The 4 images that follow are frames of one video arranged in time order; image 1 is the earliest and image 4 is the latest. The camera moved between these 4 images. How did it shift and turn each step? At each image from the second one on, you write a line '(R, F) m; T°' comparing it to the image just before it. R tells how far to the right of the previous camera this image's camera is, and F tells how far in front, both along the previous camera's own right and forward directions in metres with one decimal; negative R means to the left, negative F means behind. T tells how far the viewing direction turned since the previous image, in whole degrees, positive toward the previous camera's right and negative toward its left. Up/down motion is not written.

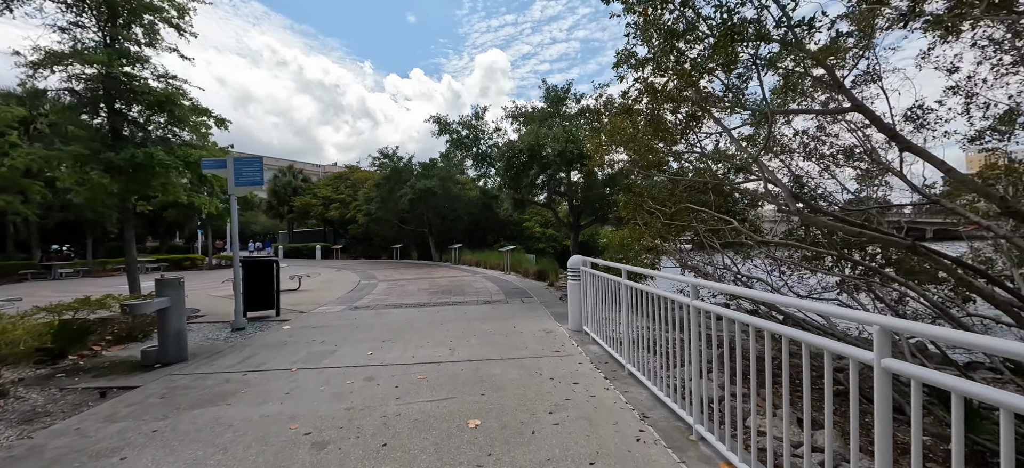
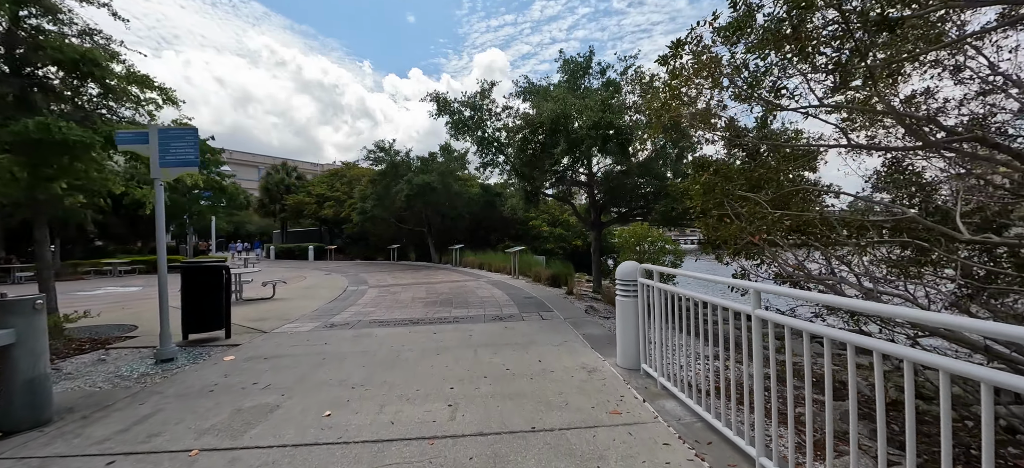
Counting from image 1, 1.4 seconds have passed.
(-0.3, +1.7) m; 0°
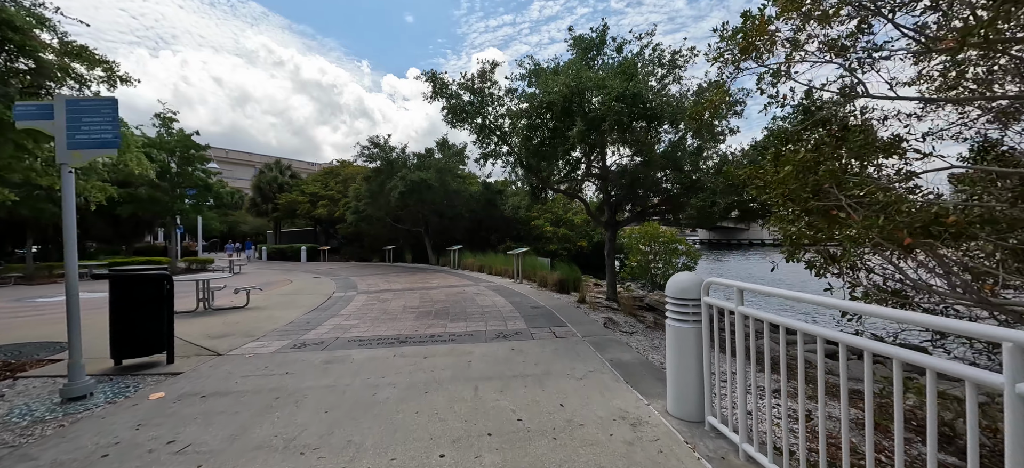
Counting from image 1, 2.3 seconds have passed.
(-0.1, +1.1) m; 0°
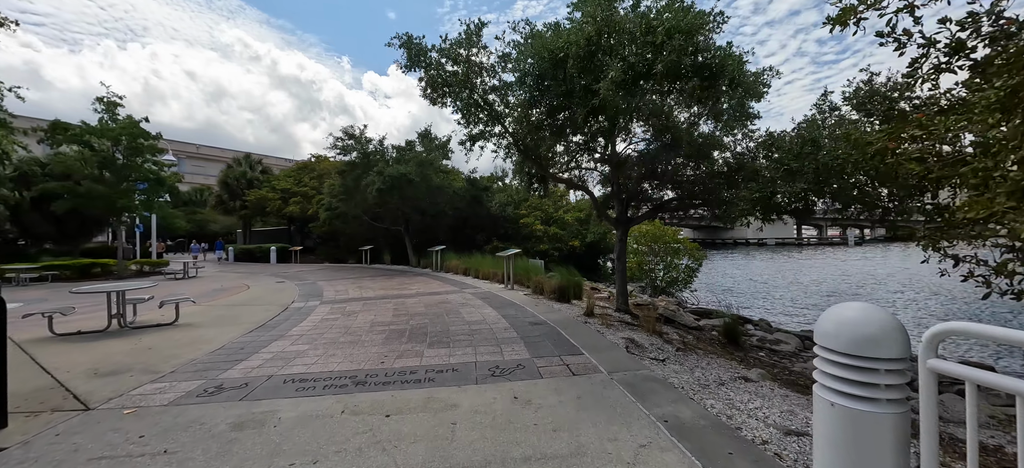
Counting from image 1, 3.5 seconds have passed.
(-0.2, +1.5) m; +2°
